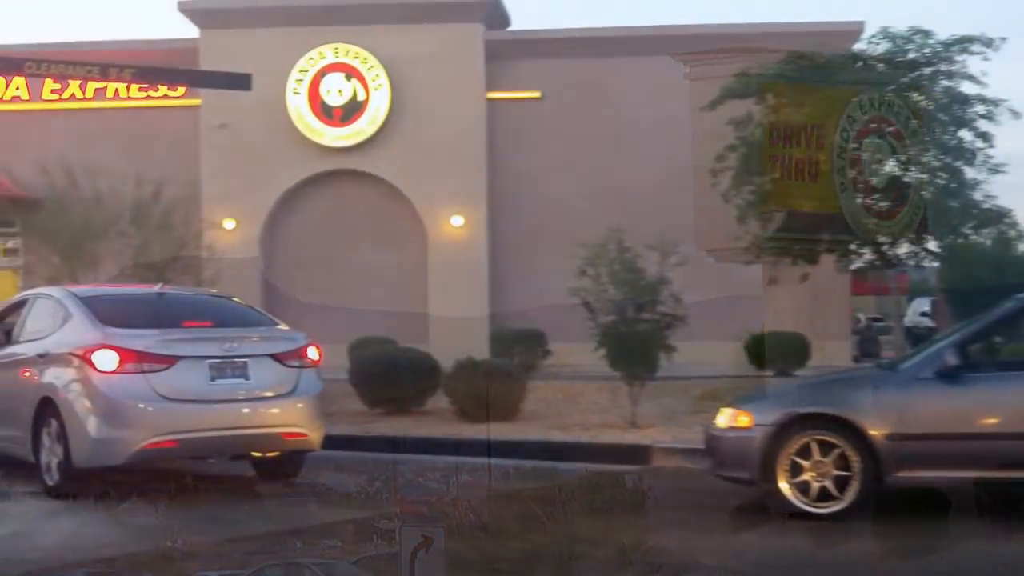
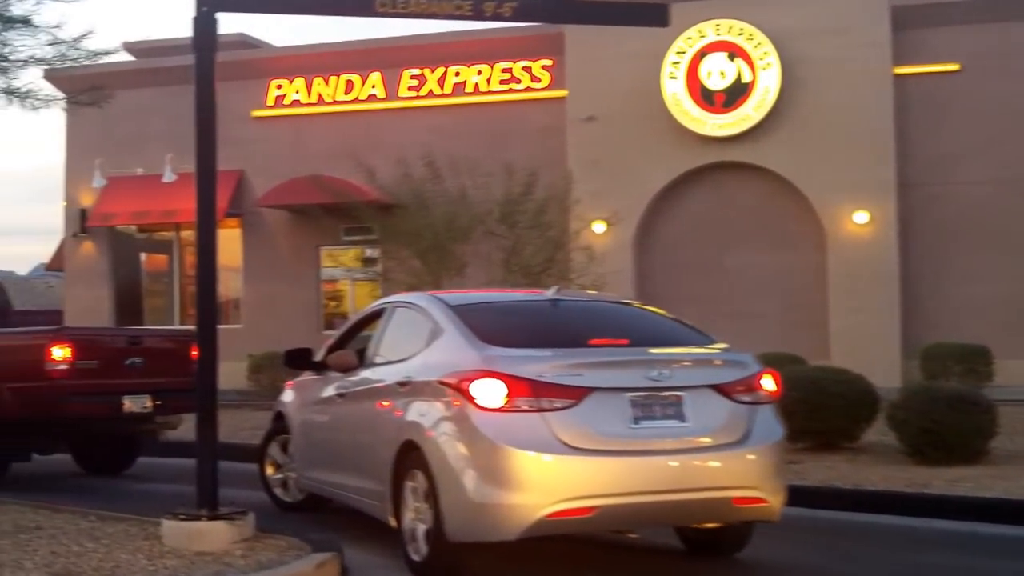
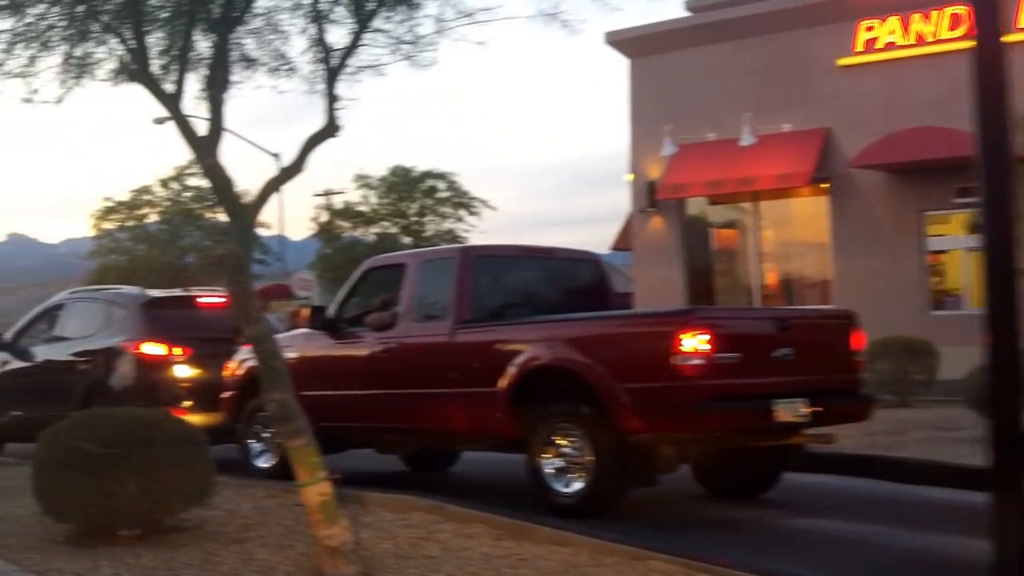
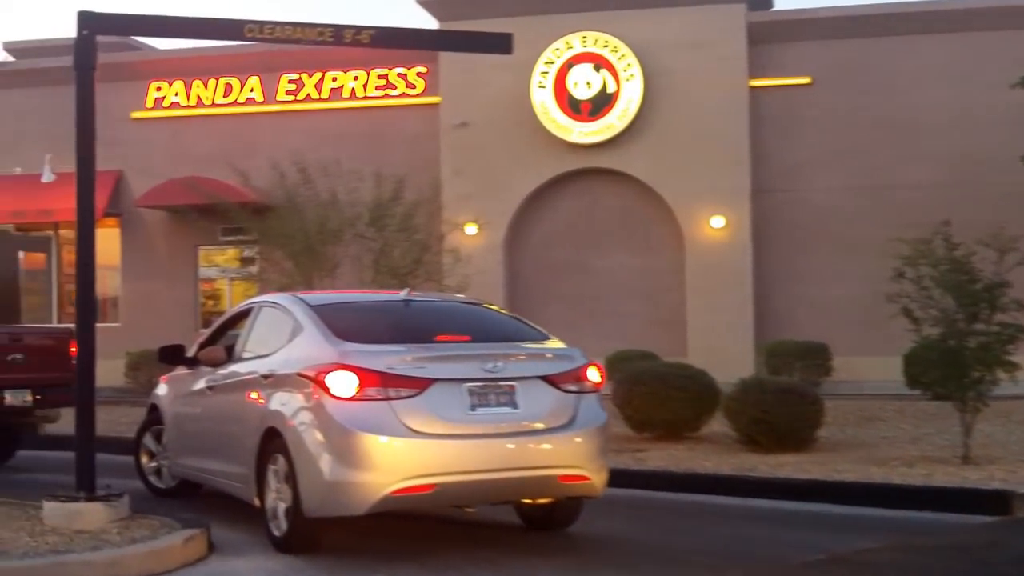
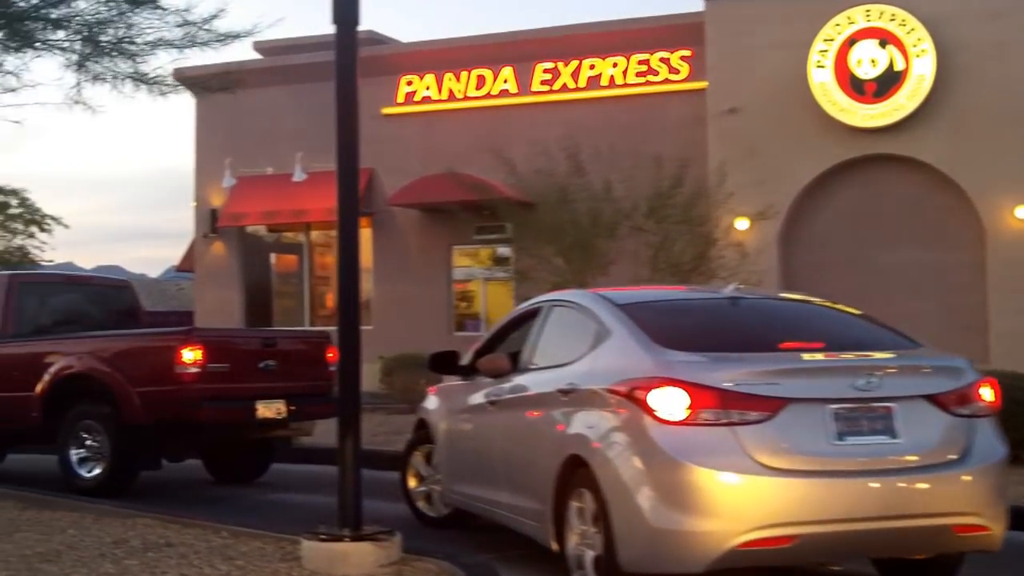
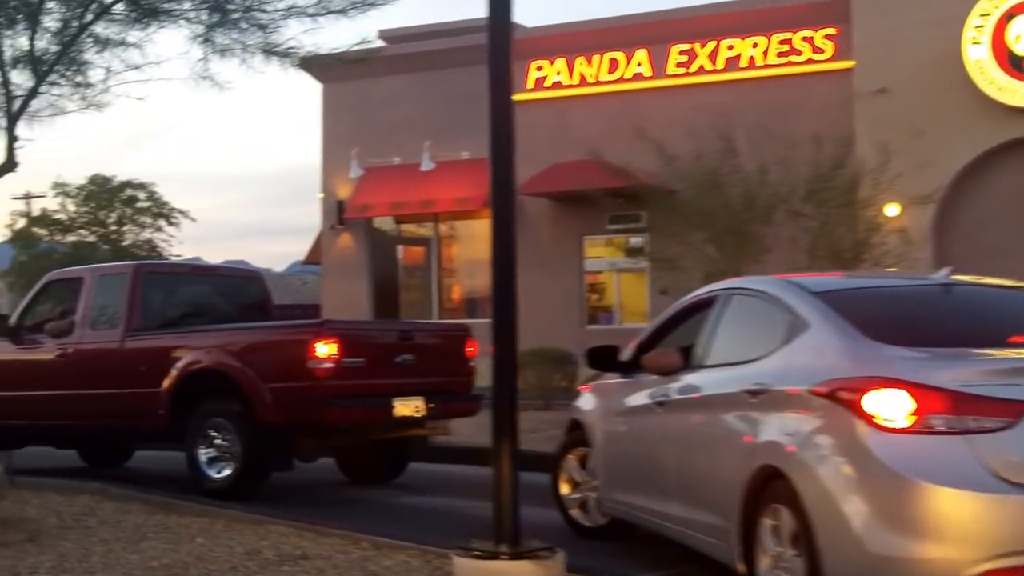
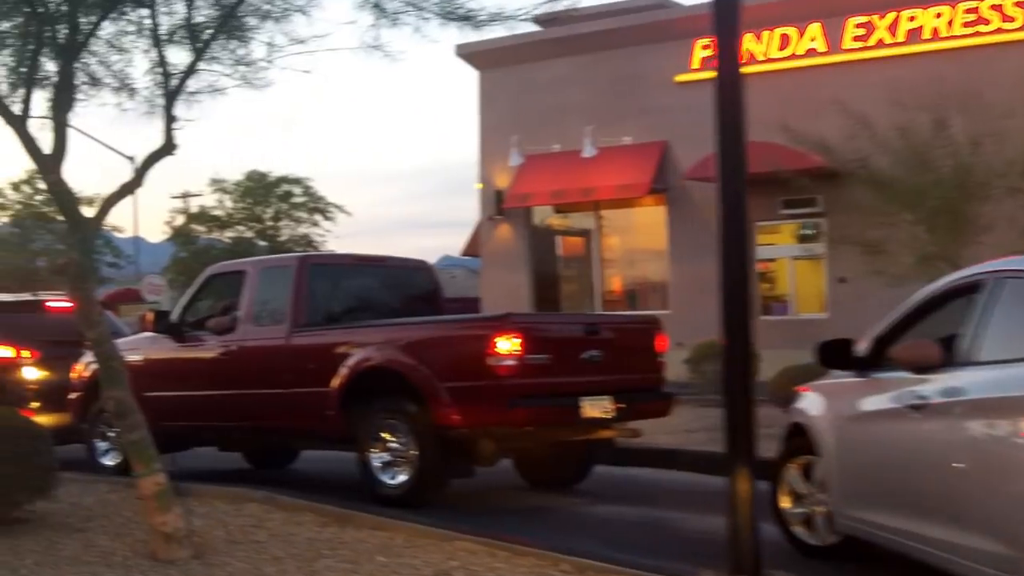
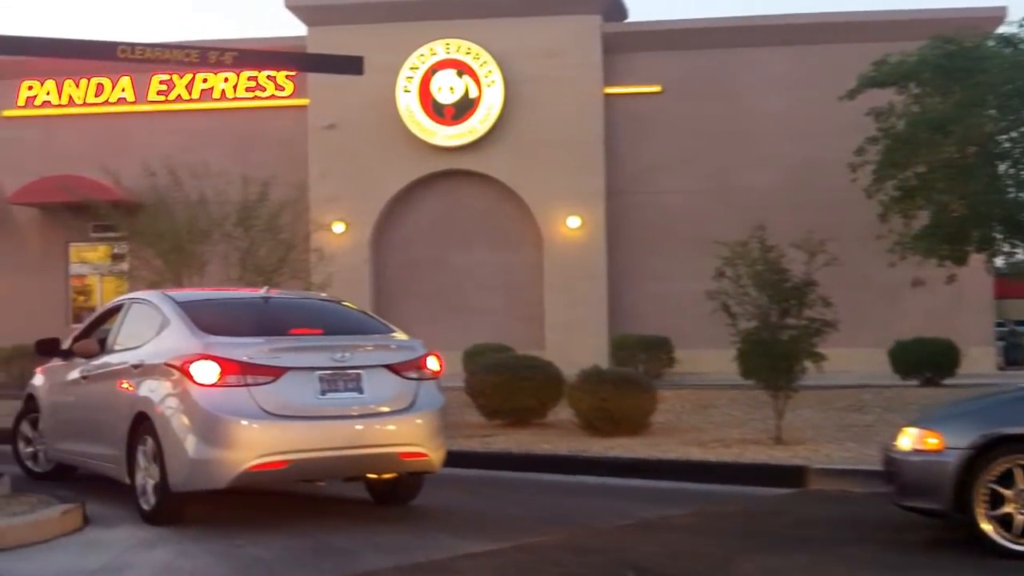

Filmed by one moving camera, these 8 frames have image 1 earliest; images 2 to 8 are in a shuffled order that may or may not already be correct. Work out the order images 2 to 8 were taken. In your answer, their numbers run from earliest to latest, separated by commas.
8, 4, 2, 5, 6, 7, 3
